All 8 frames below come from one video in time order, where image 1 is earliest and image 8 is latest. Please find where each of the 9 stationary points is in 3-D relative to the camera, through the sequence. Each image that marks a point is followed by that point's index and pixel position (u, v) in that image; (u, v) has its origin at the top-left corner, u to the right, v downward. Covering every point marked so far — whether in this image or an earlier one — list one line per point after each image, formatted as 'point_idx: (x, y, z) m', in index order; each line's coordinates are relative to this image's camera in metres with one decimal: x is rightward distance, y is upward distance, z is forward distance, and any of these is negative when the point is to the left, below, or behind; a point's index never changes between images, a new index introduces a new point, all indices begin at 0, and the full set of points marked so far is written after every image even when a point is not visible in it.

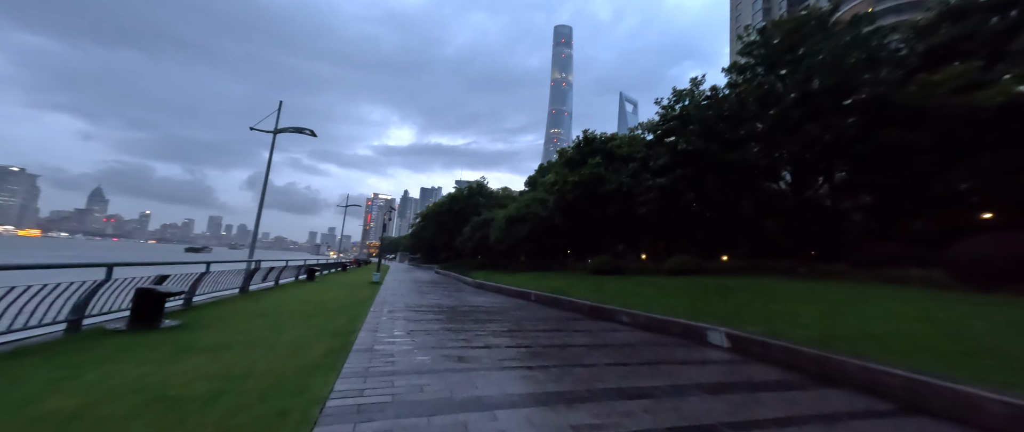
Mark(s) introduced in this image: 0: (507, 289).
0: (-0.1, -3.4, +16.2) m
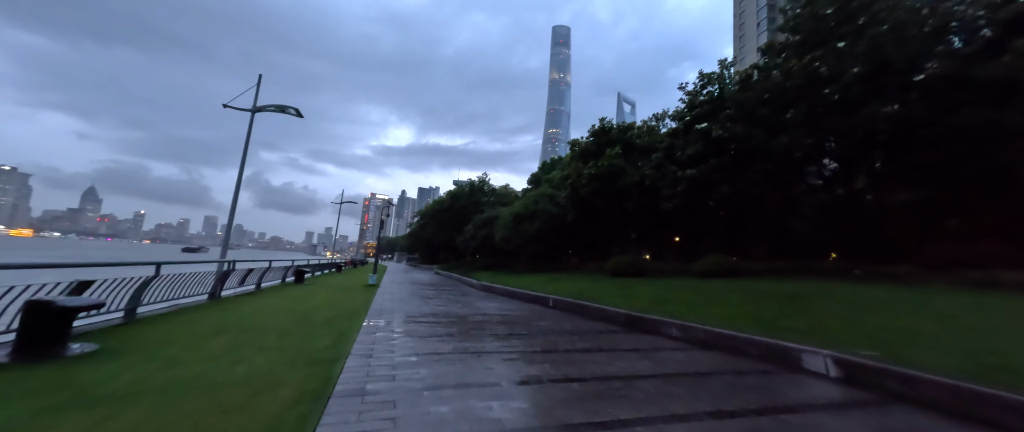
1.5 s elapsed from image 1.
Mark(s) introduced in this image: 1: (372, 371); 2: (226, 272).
0: (+0.4, -3.2, +14.5) m
1: (-1.8, -2.0, +4.5) m
2: (-8.3, -1.6, +10.2) m
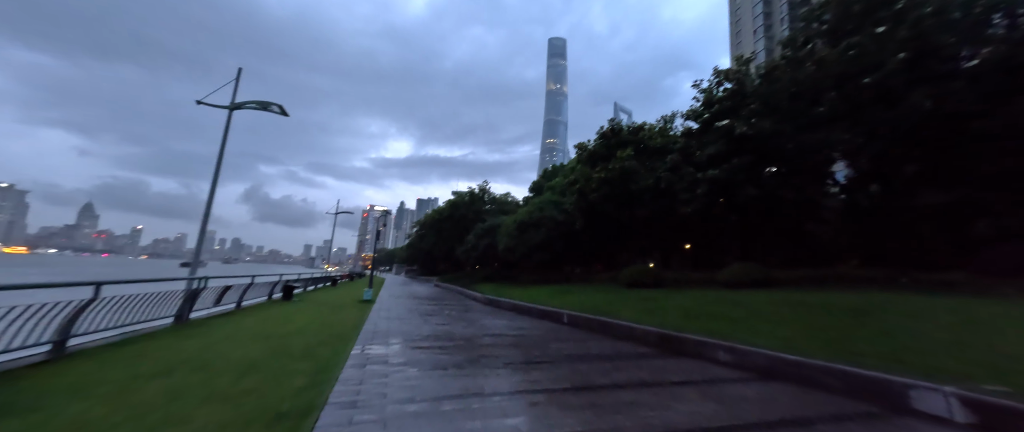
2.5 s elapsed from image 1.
0: (+0.7, -3.4, +13.2) m
1: (-1.5, -2.0, +3.3) m
2: (-8.0, -1.9, +8.9) m
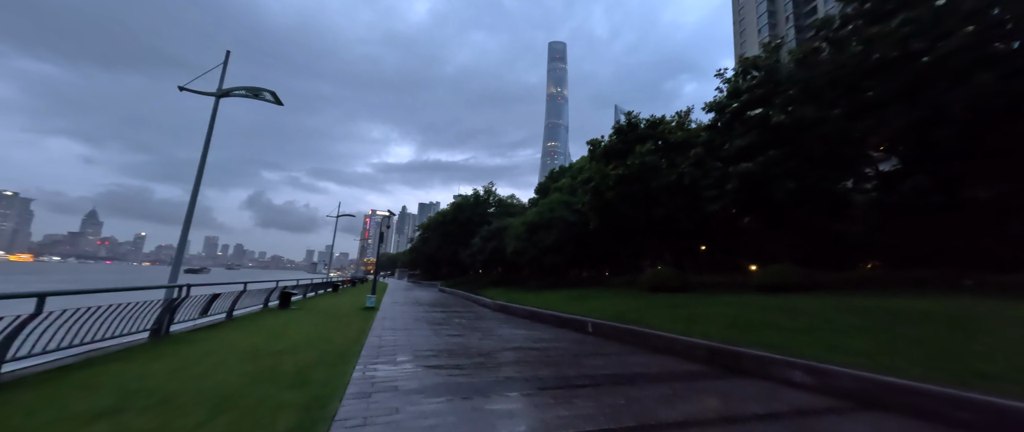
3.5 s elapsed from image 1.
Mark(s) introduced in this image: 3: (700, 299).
0: (+1.2, -3.4, +12.2) m
1: (-1.0, -1.9, +2.2) m
2: (-7.5, -1.9, +7.9) m
3: (+5.9, -2.6, +11.0) m
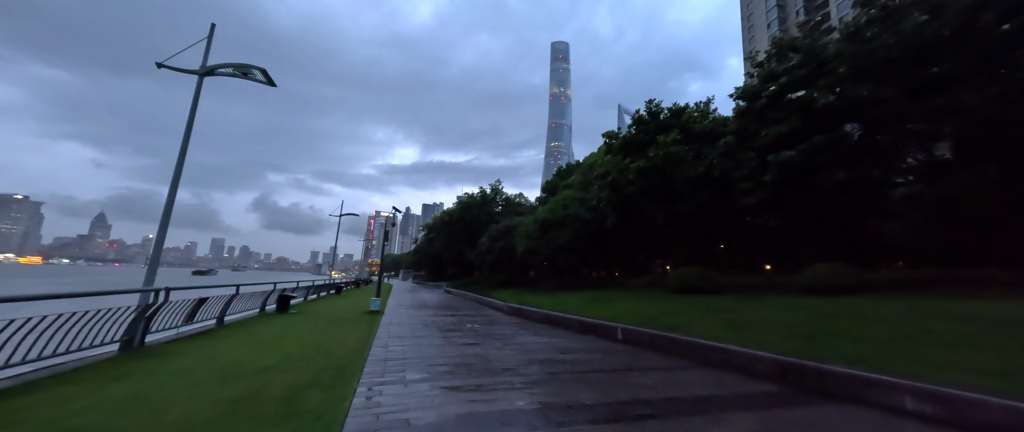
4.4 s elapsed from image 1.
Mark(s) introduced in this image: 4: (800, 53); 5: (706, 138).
0: (+1.8, -3.3, +11.1) m
1: (-0.6, -1.7, +1.2) m
2: (-7.0, -1.8, +6.9) m
3: (+6.5, -2.4, +9.9) m
4: (+9.9, +5.6, +12.1) m
5: (+8.1, +3.3, +14.7) m
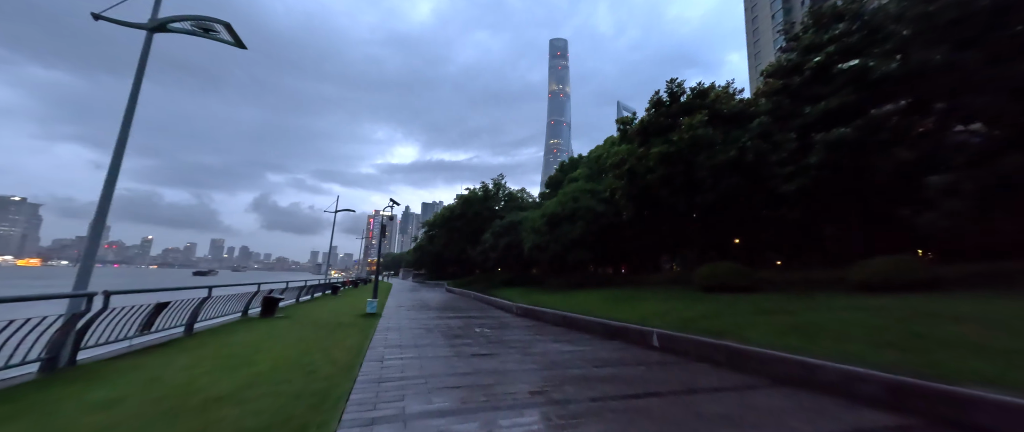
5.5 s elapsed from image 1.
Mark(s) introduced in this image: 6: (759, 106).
0: (+2.2, -3.0, +9.8) m
1: (-0.2, -1.5, -0.1) m
2: (-6.6, -1.6, +5.6) m
3: (+6.8, -2.1, +8.6) m
4: (+10.2, +6.0, +10.8) m
5: (+8.4, +3.7, +13.3) m
6: (+8.9, +3.9, +12.6) m
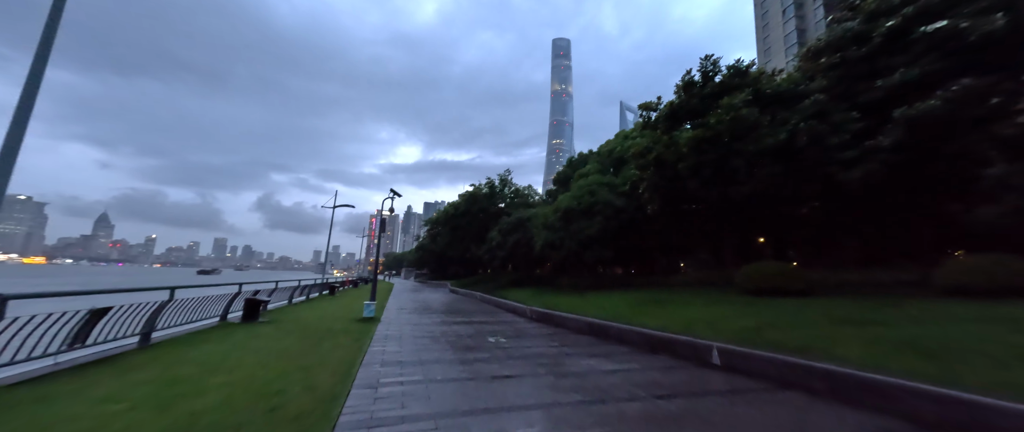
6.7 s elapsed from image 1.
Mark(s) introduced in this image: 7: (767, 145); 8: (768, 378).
0: (+2.7, -2.7, +8.3) m
1: (+0.2, -1.3, -1.6) m
2: (-6.2, -1.3, +4.2) m
3: (+7.3, -1.9, +7.1) m
4: (+10.7, +6.2, +9.2) m
5: (+8.9, +3.9, +11.8) m
6: (+9.4, +4.2, +11.1) m
7: (+7.8, +2.2, +10.8) m
8: (+4.0, -2.5, +5.5) m
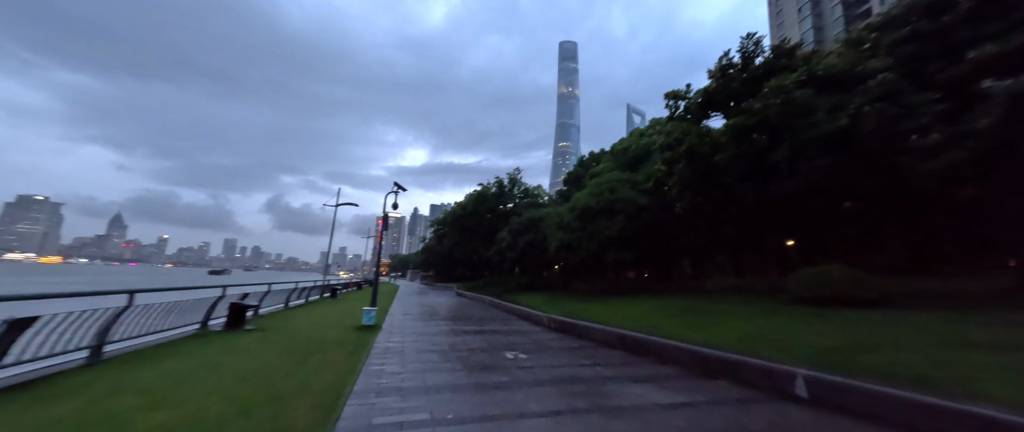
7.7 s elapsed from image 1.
0: (+3.1, -2.6, +7.0) m
1: (+0.5, -1.1, -2.8) m
2: (-5.8, -1.1, +3.1) m
3: (+7.7, -1.8, +5.7) m
4: (+11.2, +6.2, +7.9) m
5: (+9.5, +3.9, +10.4) m
6: (+10.0, +4.2, +9.7) m
7: (+8.3, +2.2, +9.4) m
8: (+4.4, -2.4, +4.1) m
